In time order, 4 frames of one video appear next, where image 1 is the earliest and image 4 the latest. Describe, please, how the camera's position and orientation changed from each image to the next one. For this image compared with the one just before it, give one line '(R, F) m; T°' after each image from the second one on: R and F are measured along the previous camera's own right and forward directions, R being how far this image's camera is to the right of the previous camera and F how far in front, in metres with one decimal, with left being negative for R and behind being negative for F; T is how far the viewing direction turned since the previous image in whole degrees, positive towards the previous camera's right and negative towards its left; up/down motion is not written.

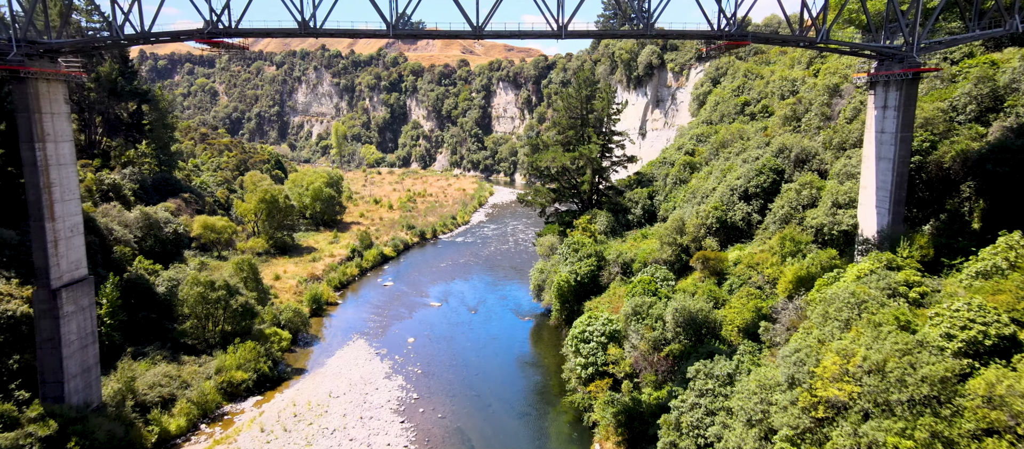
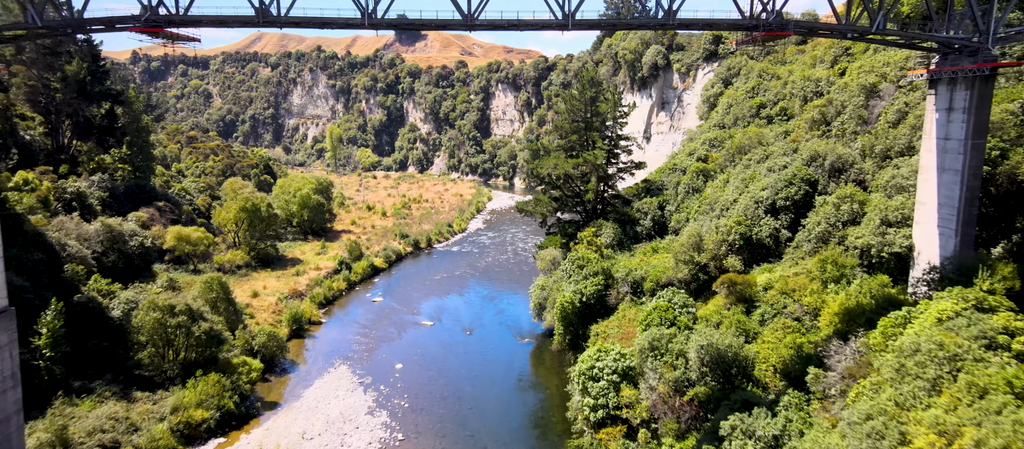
(0.0, +2.7) m; 0°
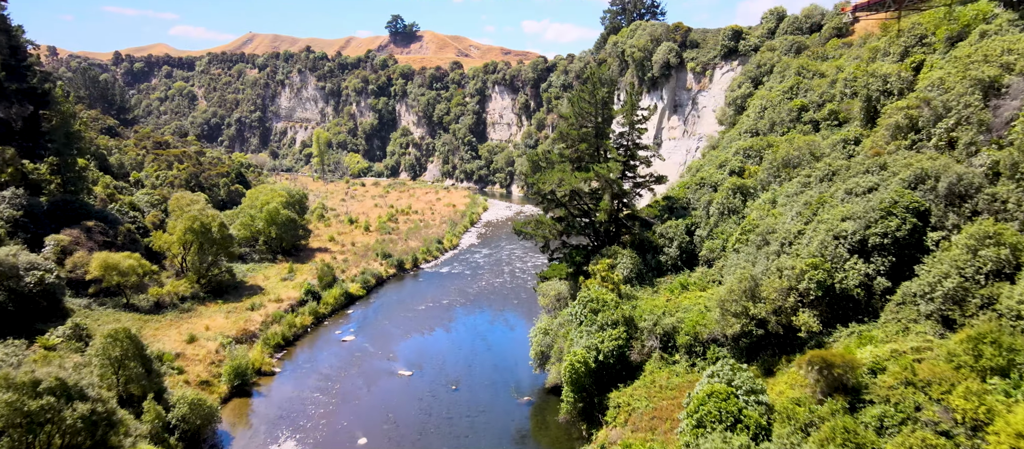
(+0.1, +5.7) m; 0°
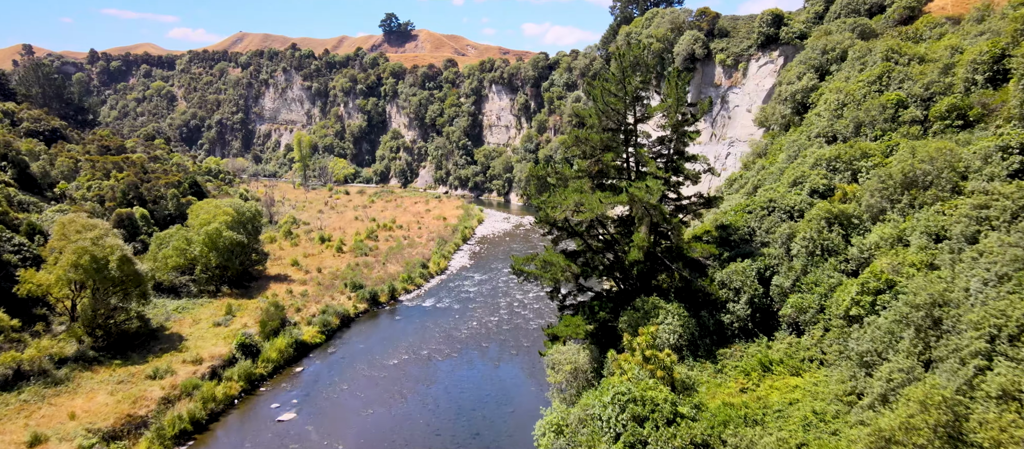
(0.0, +8.0) m; 0°
